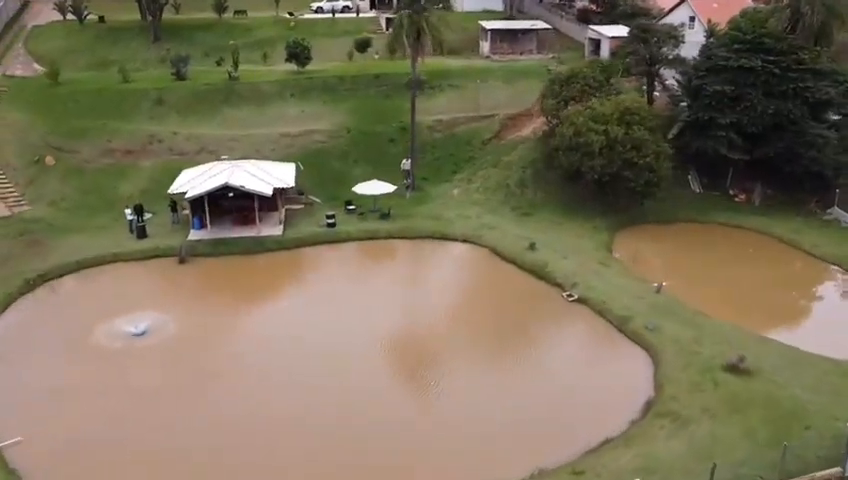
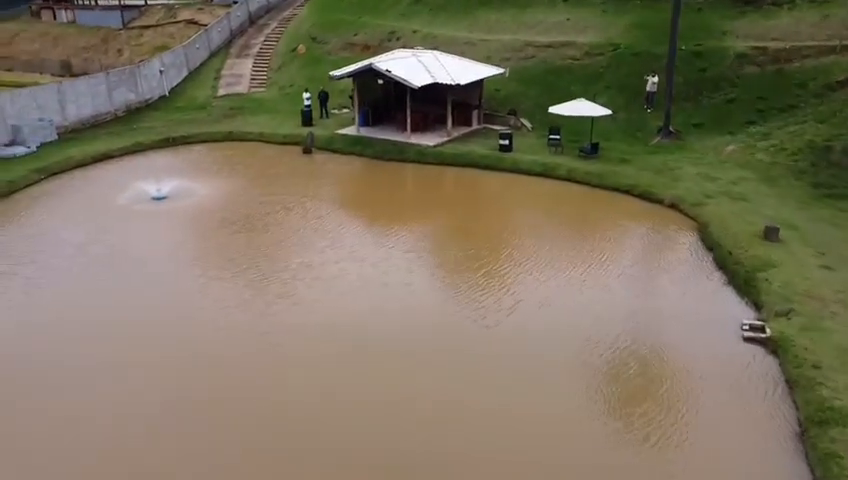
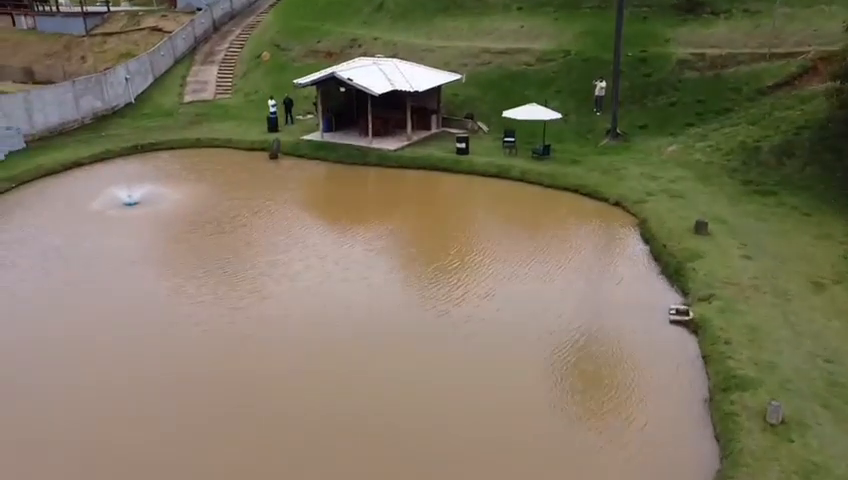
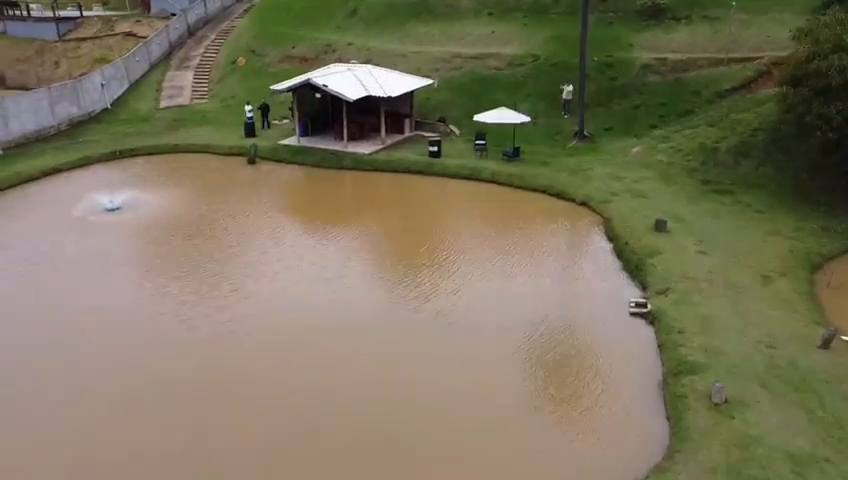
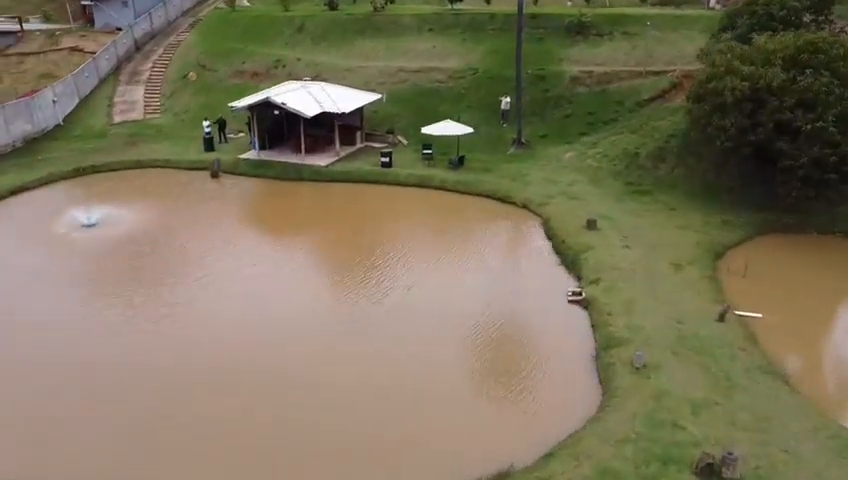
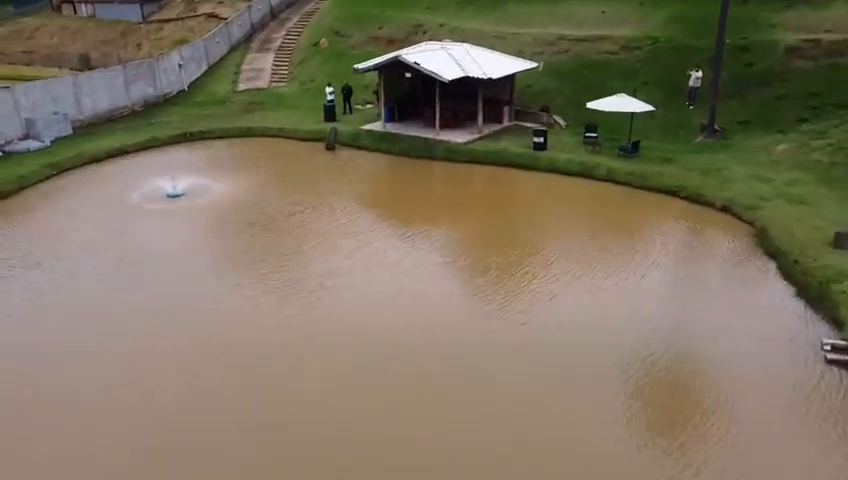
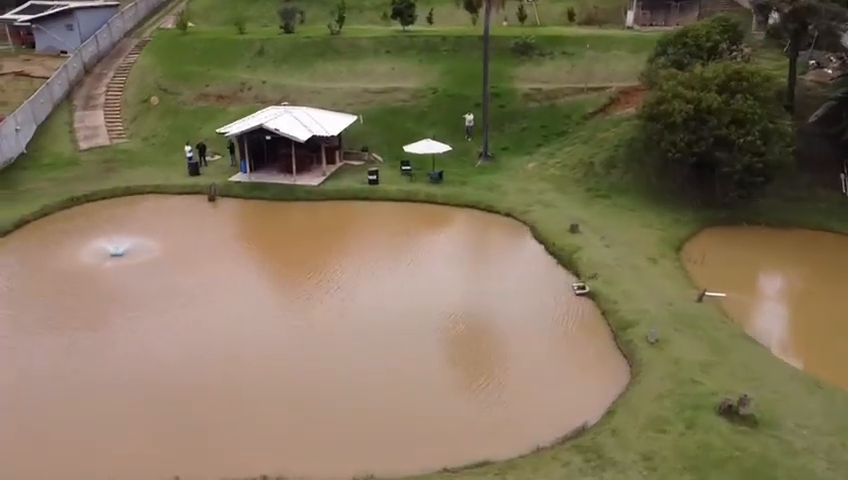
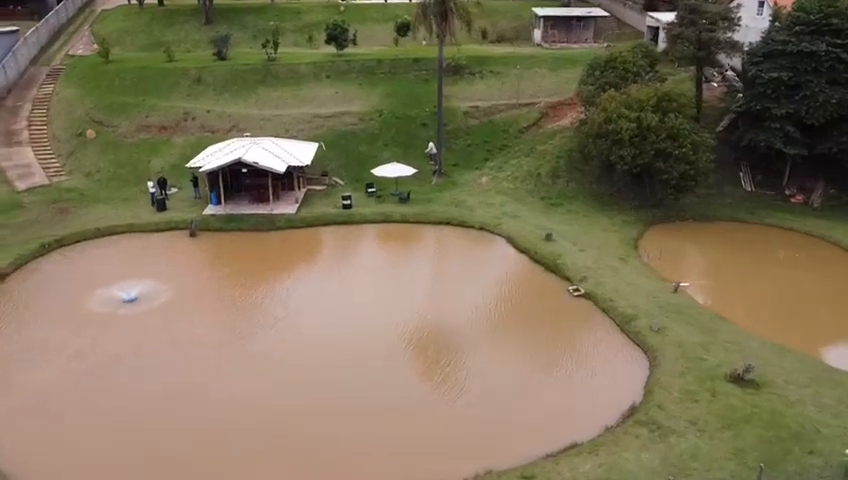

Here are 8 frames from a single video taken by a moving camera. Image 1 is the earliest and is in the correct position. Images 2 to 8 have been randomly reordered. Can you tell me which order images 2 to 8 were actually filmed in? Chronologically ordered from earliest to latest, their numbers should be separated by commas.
8, 7, 5, 4, 3, 2, 6
